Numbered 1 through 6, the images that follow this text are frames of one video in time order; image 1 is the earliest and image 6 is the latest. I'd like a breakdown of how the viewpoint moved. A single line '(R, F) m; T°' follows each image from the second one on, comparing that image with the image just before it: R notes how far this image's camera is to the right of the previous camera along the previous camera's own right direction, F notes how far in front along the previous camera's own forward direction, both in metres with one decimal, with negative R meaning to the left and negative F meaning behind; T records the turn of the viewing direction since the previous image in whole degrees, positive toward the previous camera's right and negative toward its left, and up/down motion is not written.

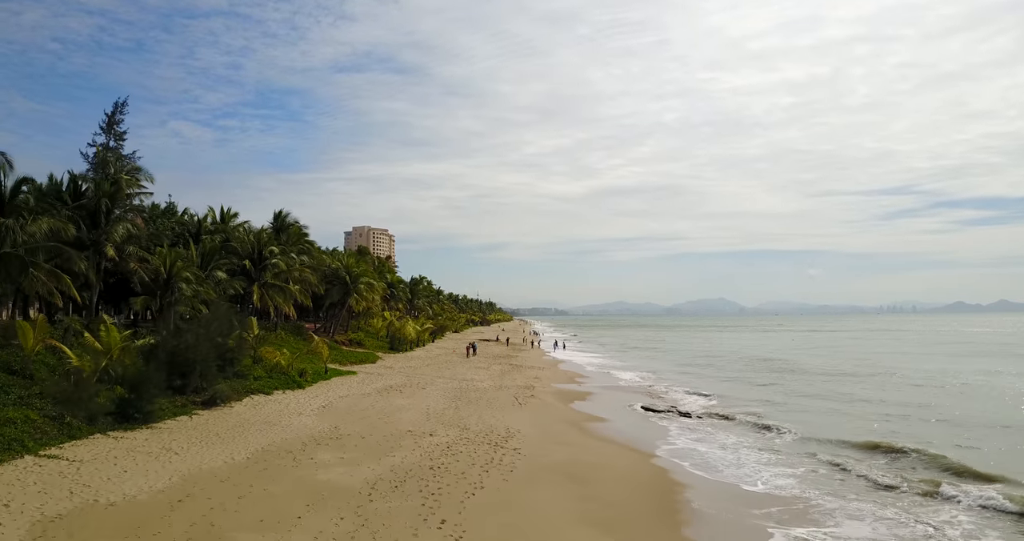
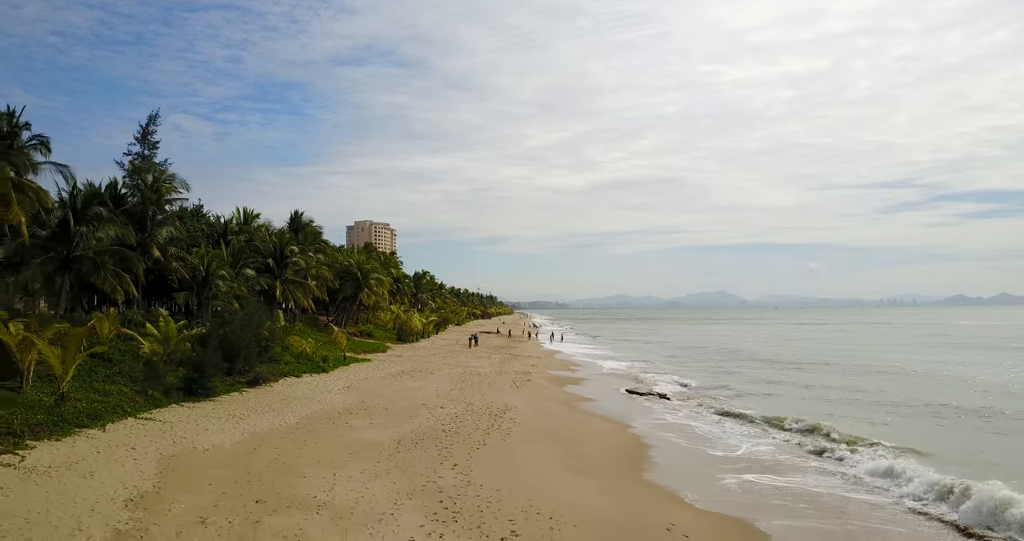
(+0.1, -3.3) m; 0°
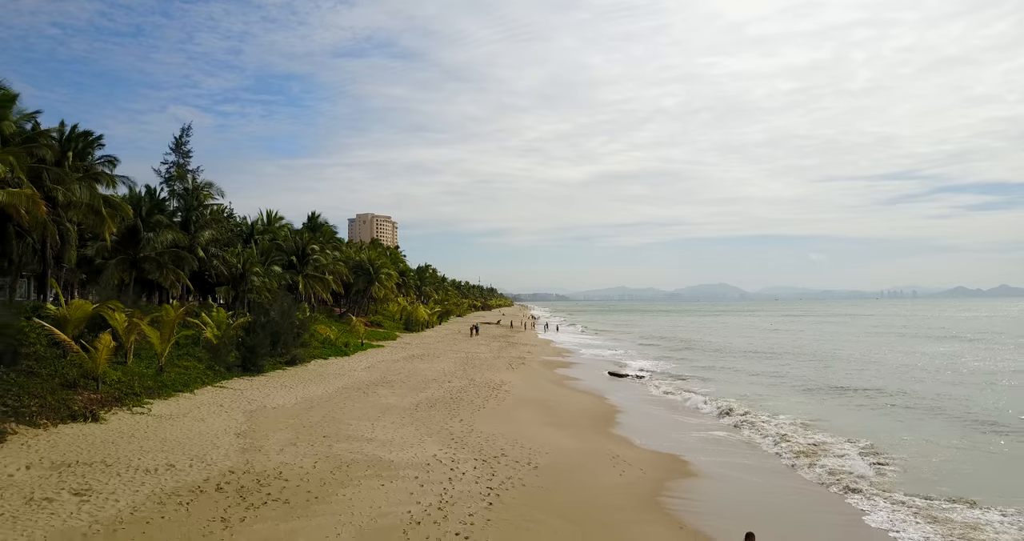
(+0.2, -4.3) m; 0°
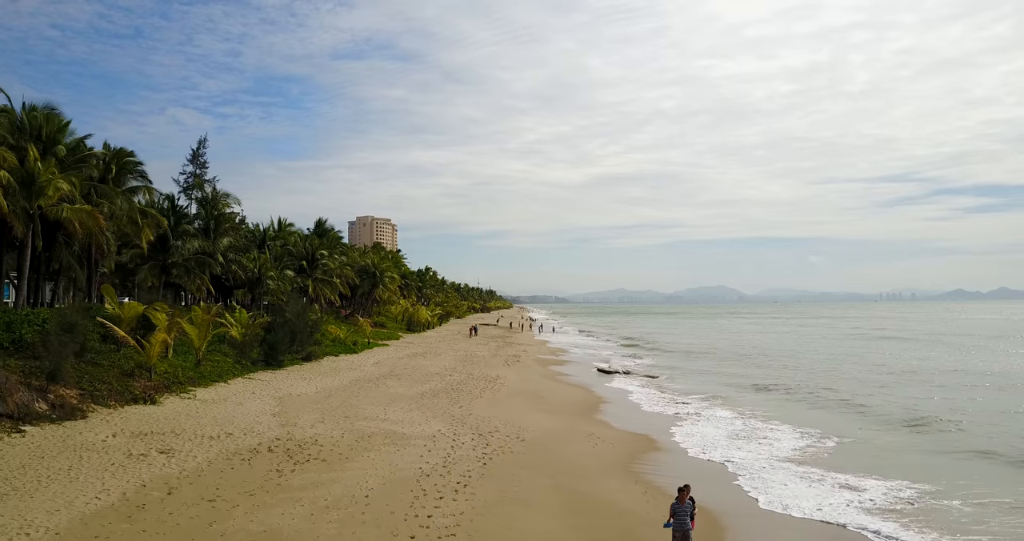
(+0.2, -2.7) m; 0°
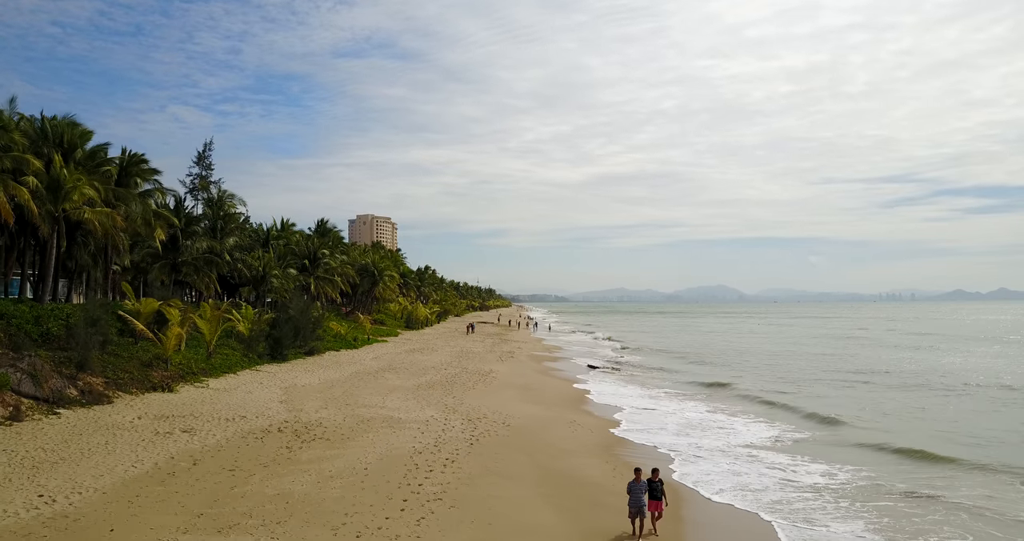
(+0.4, -1.6) m; 0°
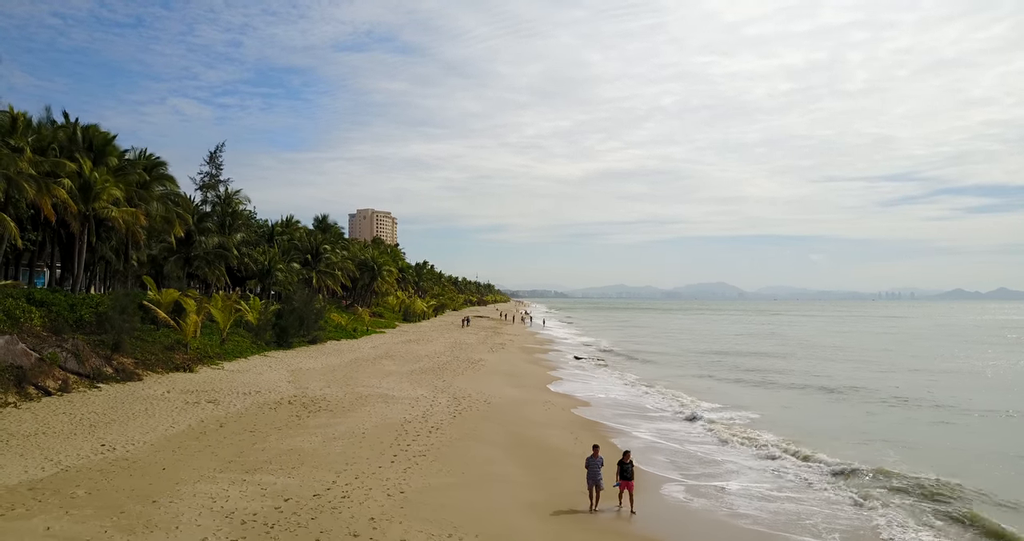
(+0.6, -2.4) m; 0°
